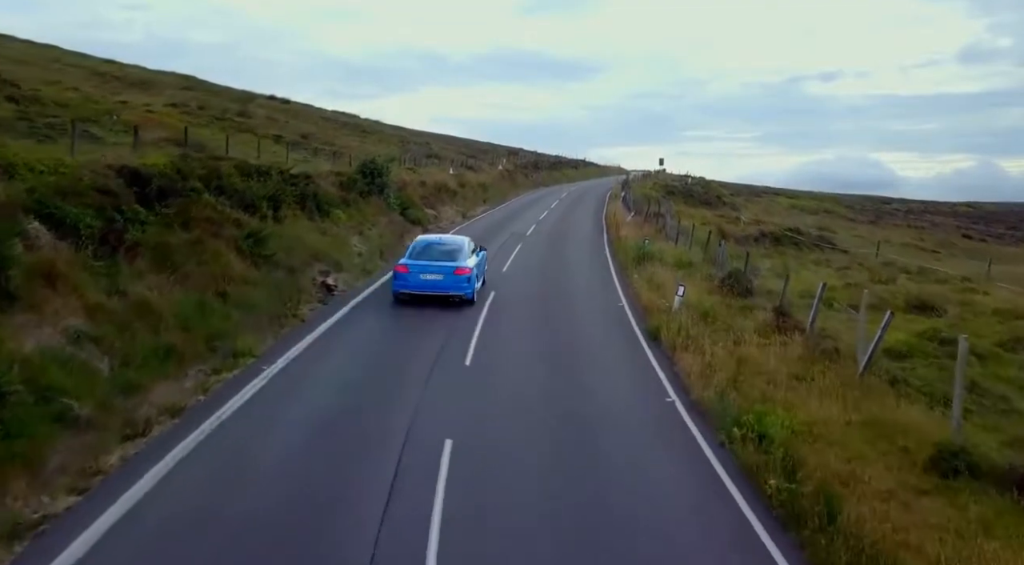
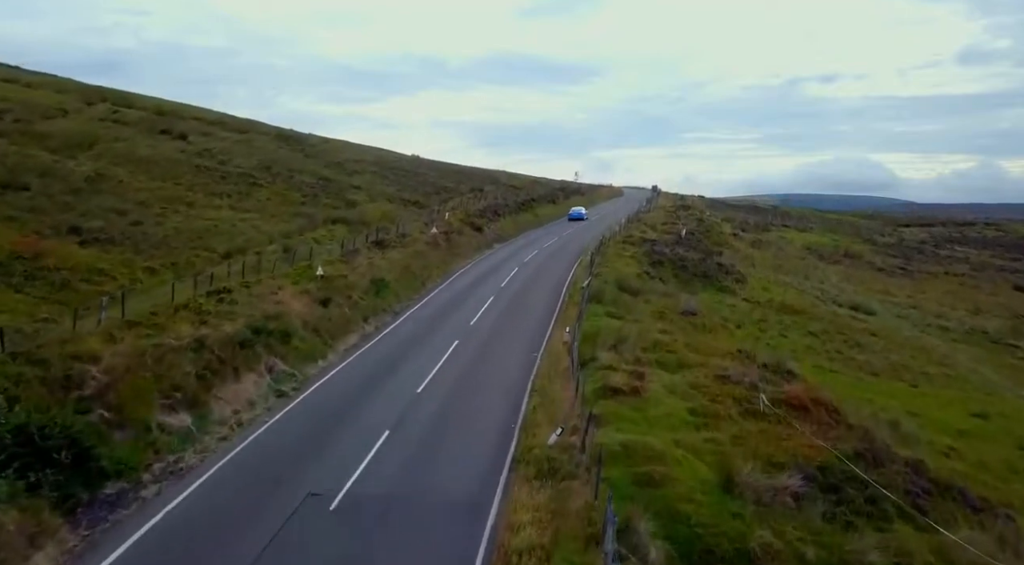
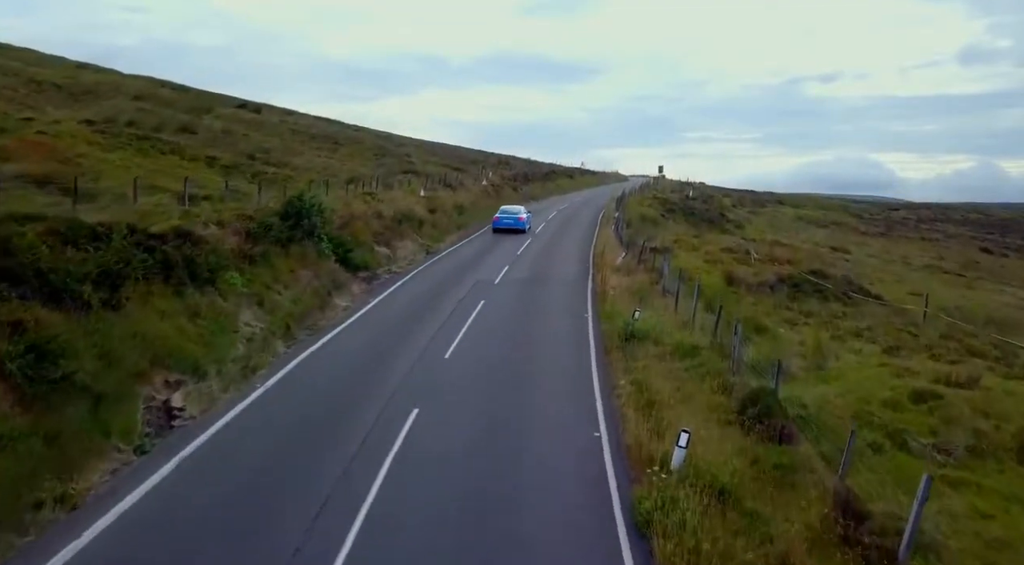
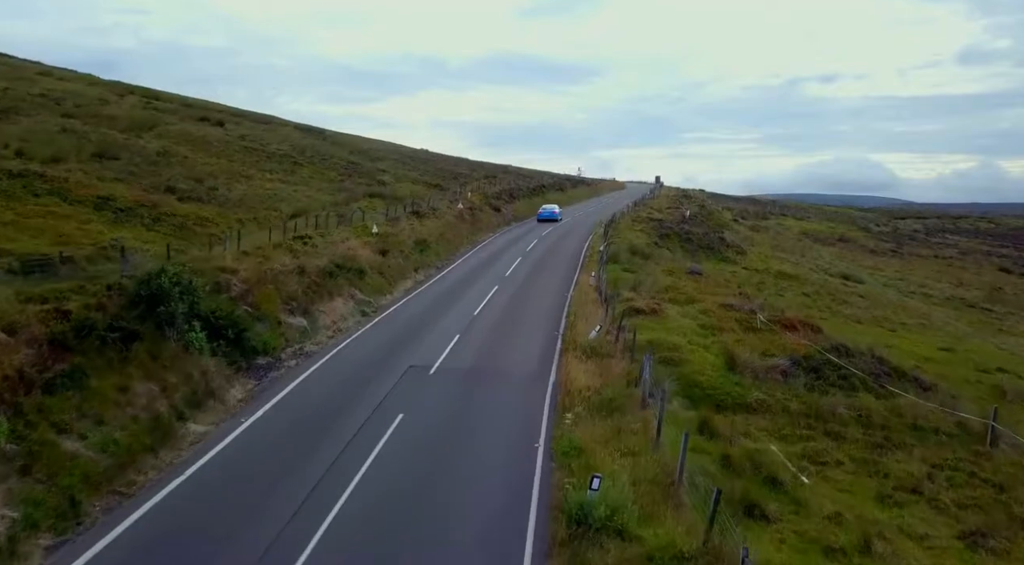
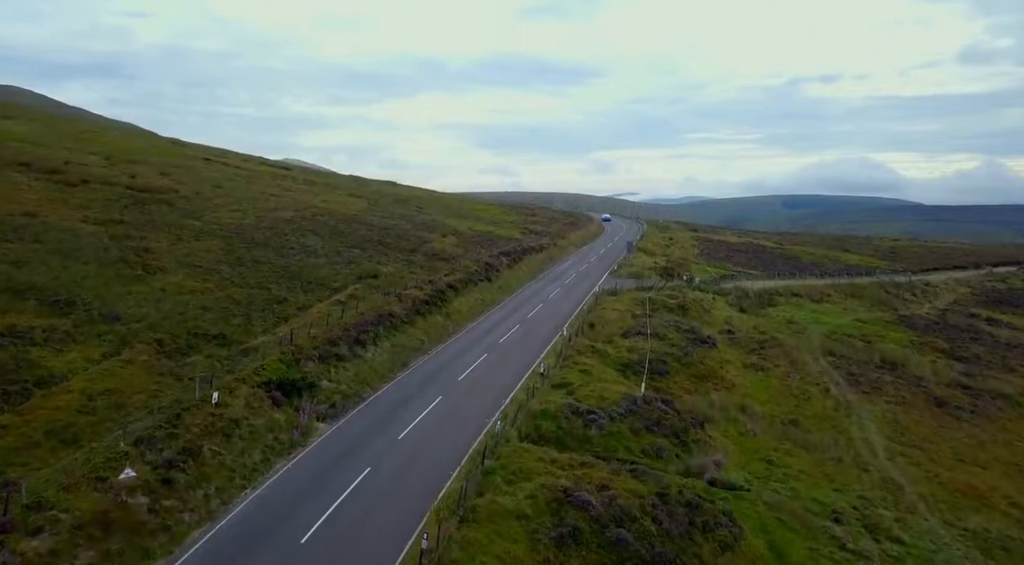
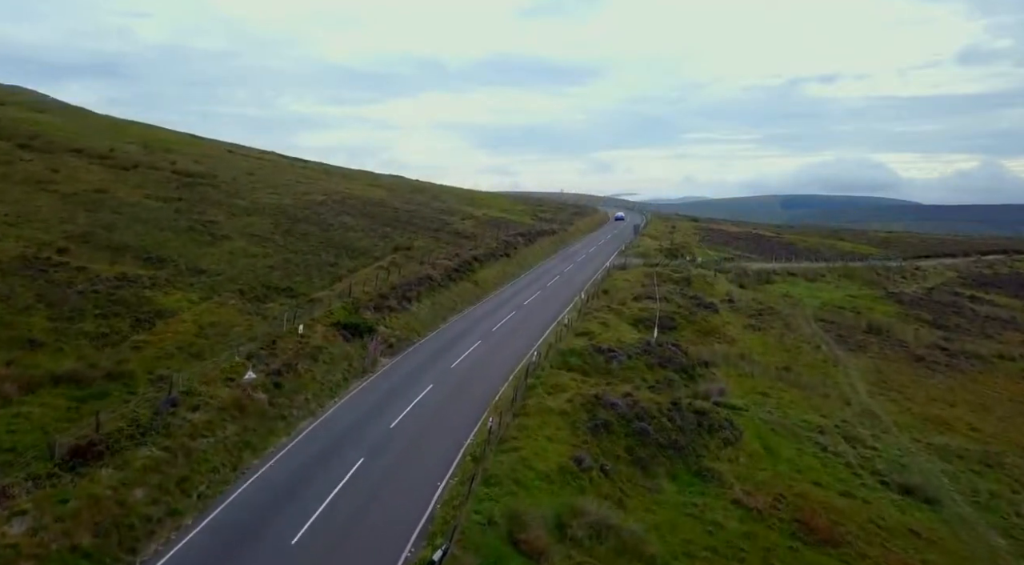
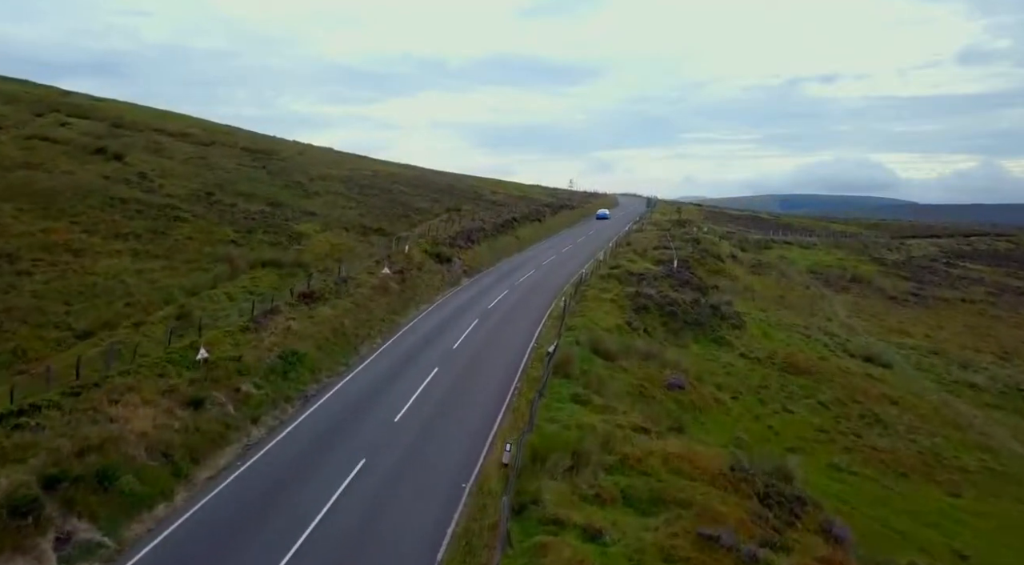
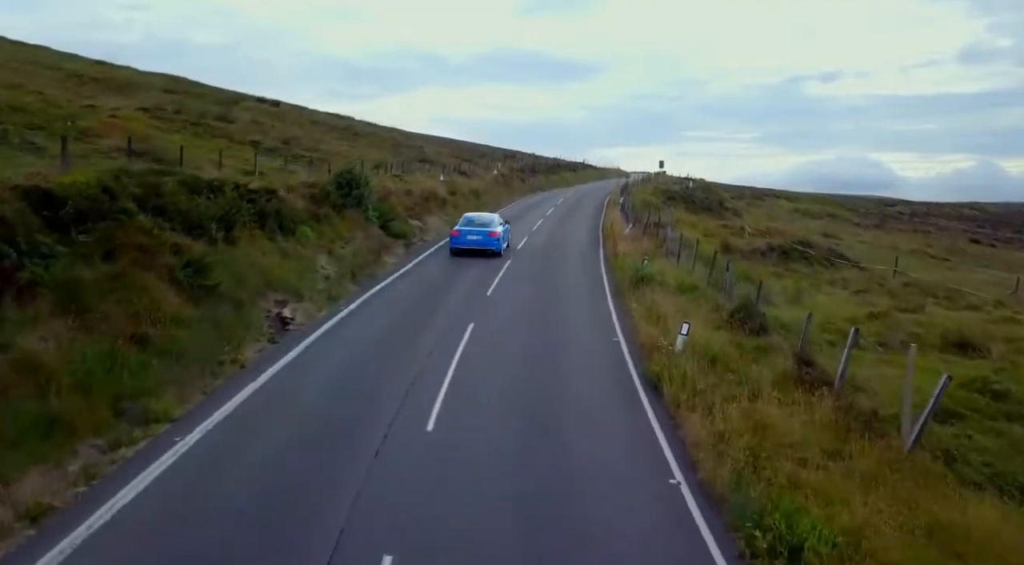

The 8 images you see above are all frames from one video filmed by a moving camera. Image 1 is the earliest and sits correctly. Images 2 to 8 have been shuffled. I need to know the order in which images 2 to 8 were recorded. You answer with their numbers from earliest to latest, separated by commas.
8, 3, 4, 2, 7, 6, 5
